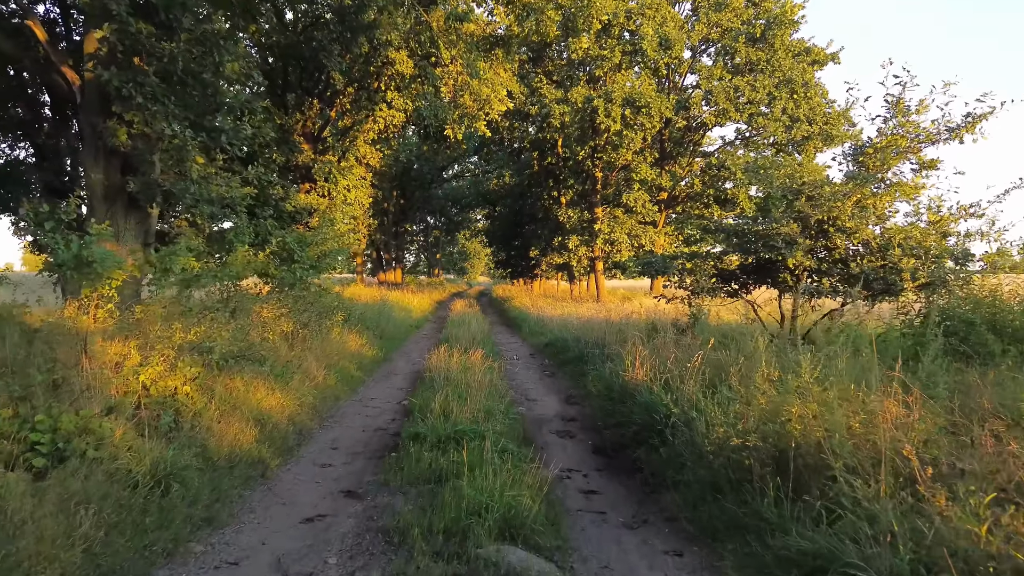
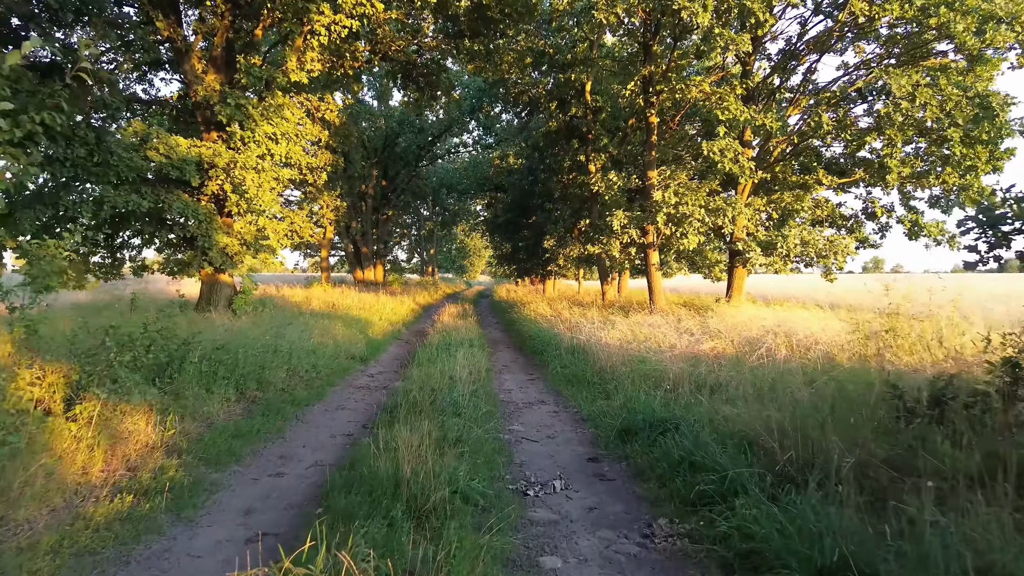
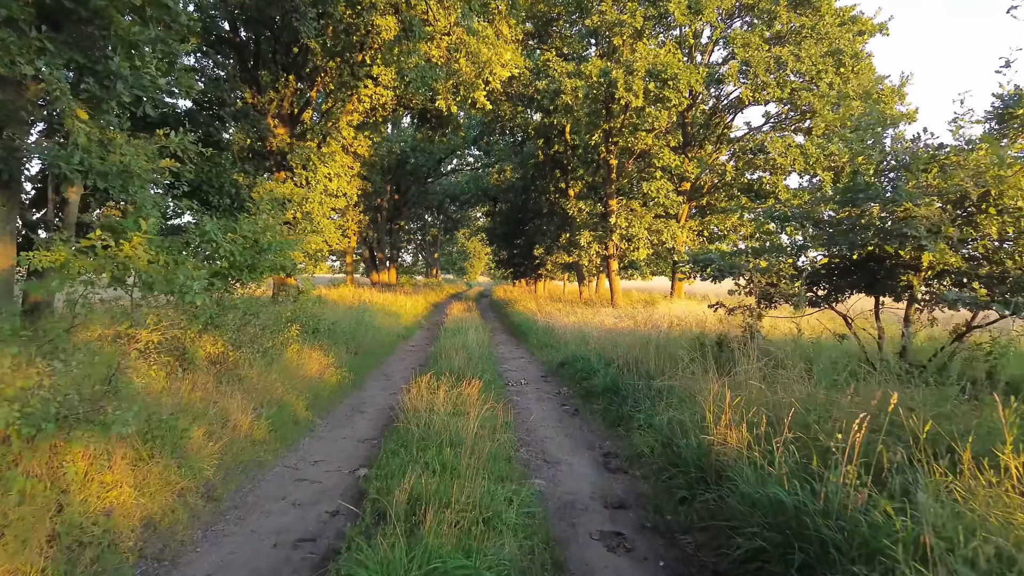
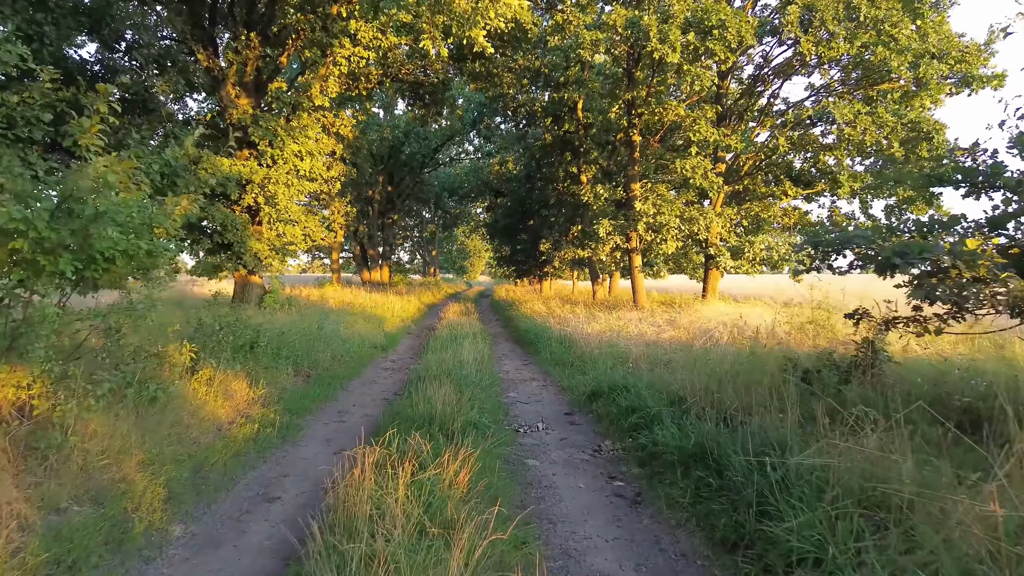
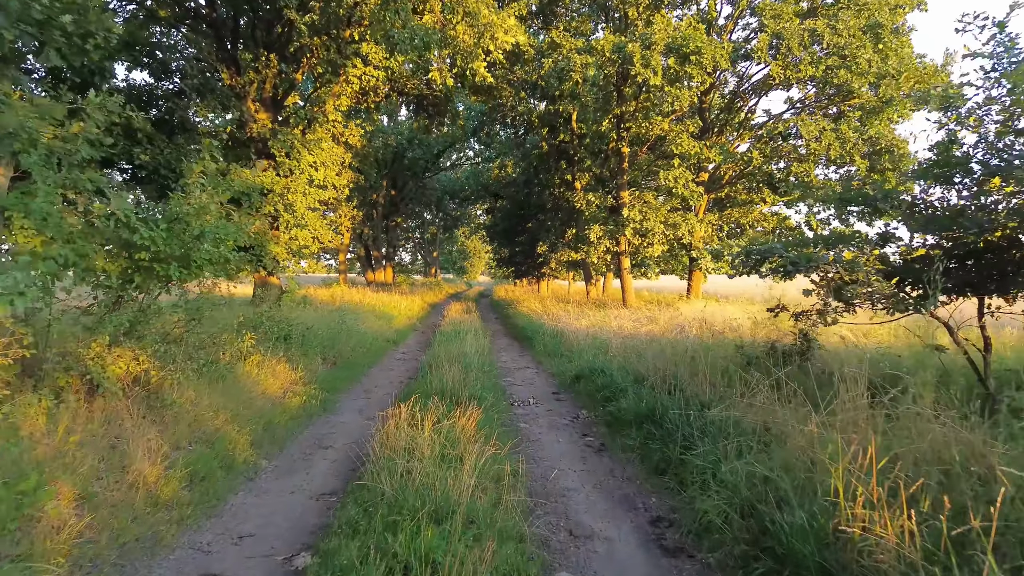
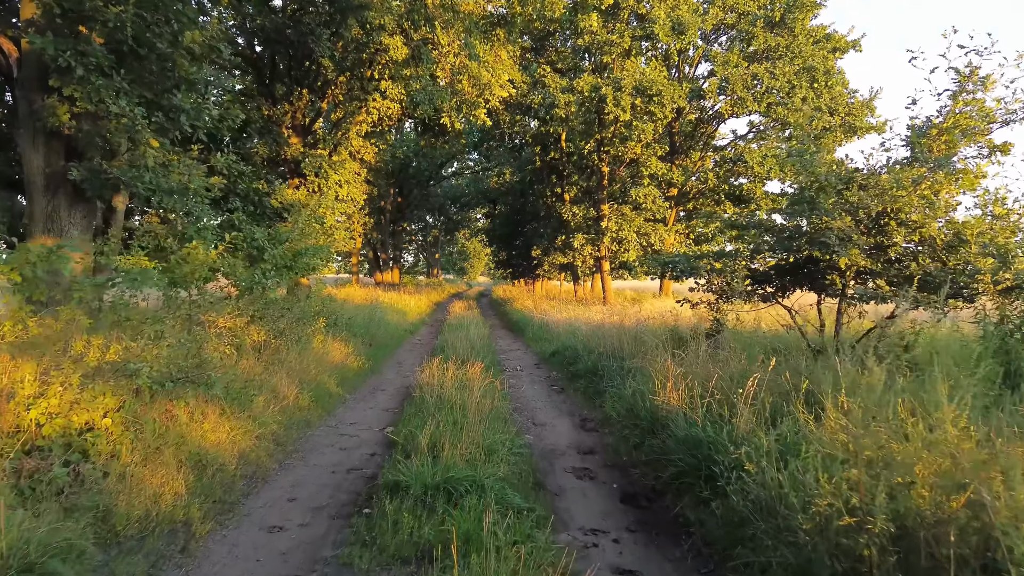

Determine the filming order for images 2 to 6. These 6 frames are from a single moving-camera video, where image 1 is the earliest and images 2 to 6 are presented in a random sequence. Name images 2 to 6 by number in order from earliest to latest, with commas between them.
6, 3, 5, 4, 2
